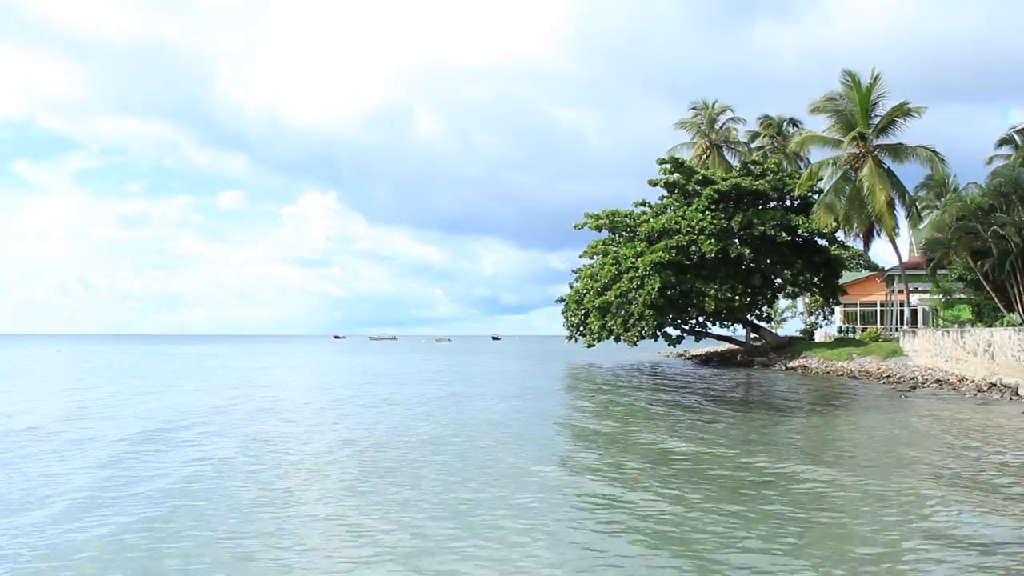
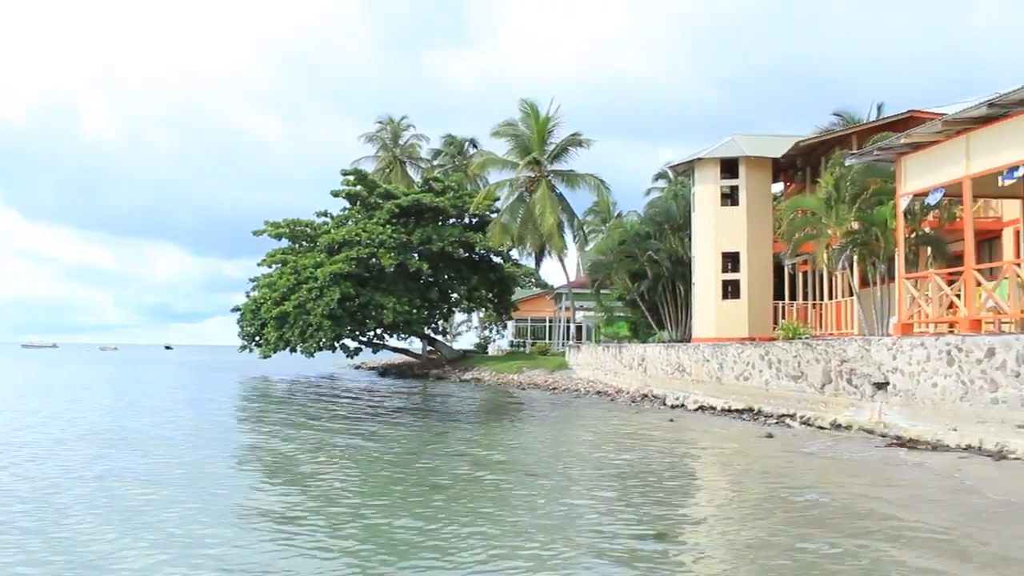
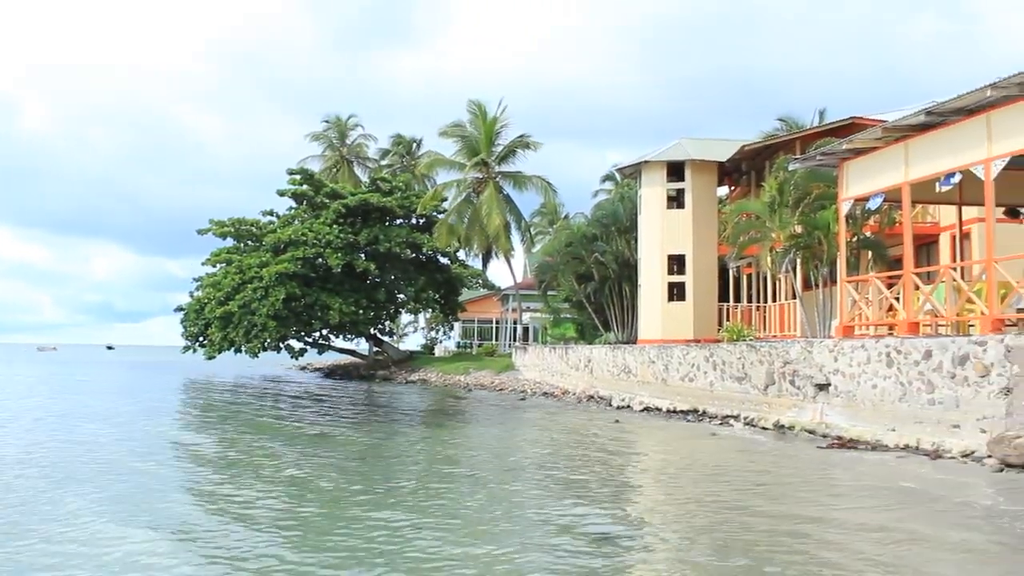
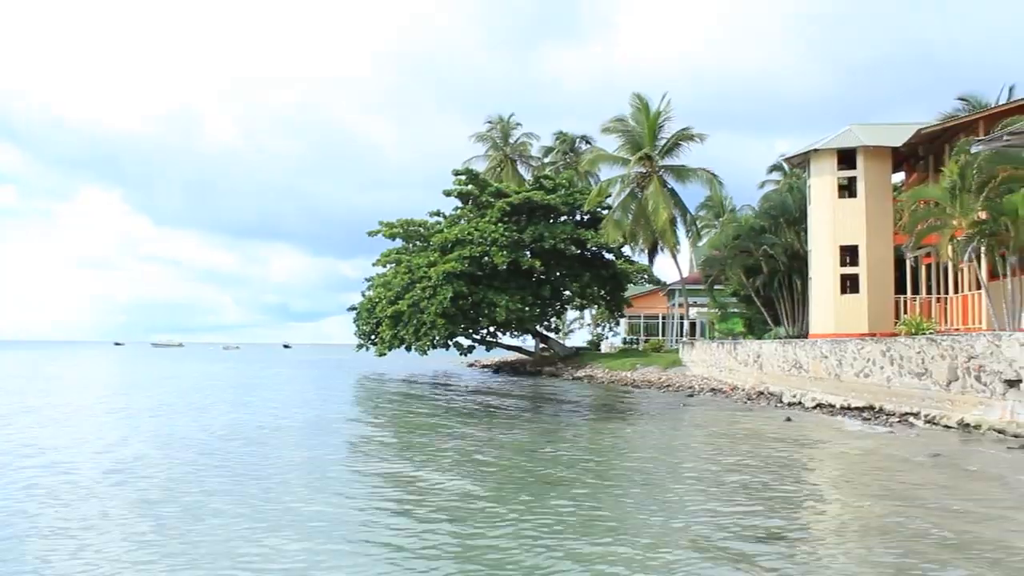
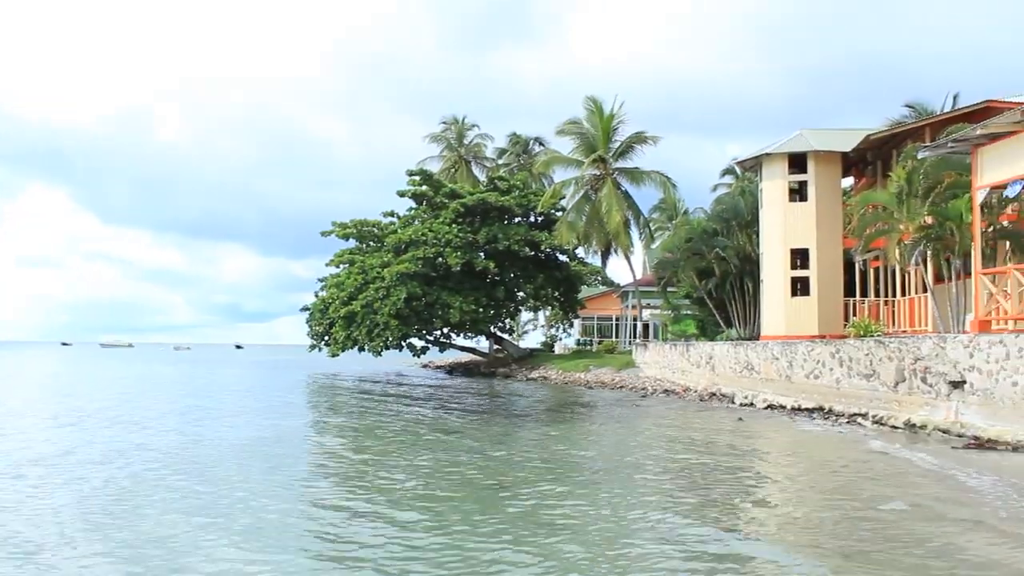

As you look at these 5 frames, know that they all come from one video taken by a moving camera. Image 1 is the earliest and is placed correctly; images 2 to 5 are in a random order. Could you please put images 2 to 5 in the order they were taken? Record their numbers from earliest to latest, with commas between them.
4, 5, 2, 3
